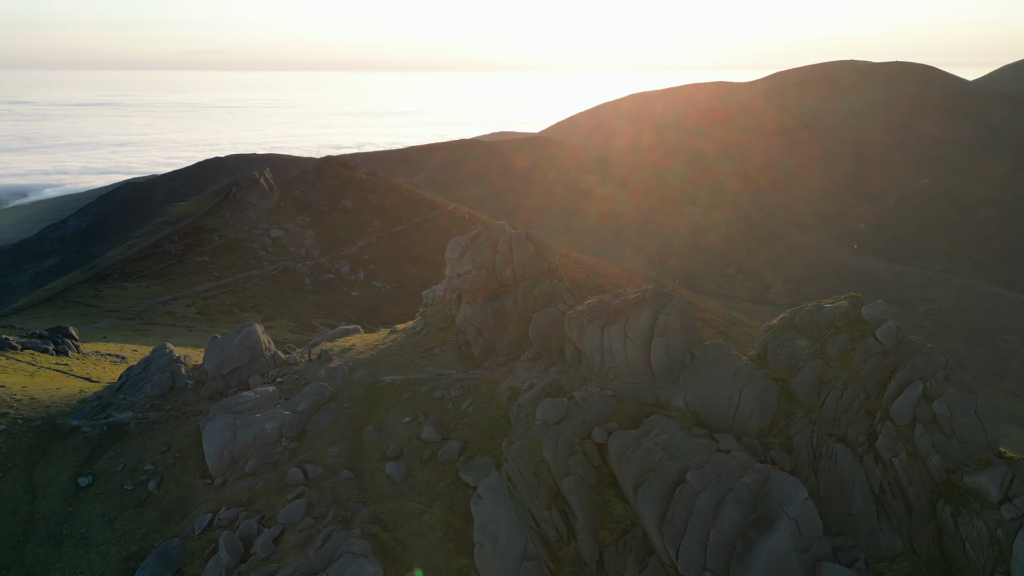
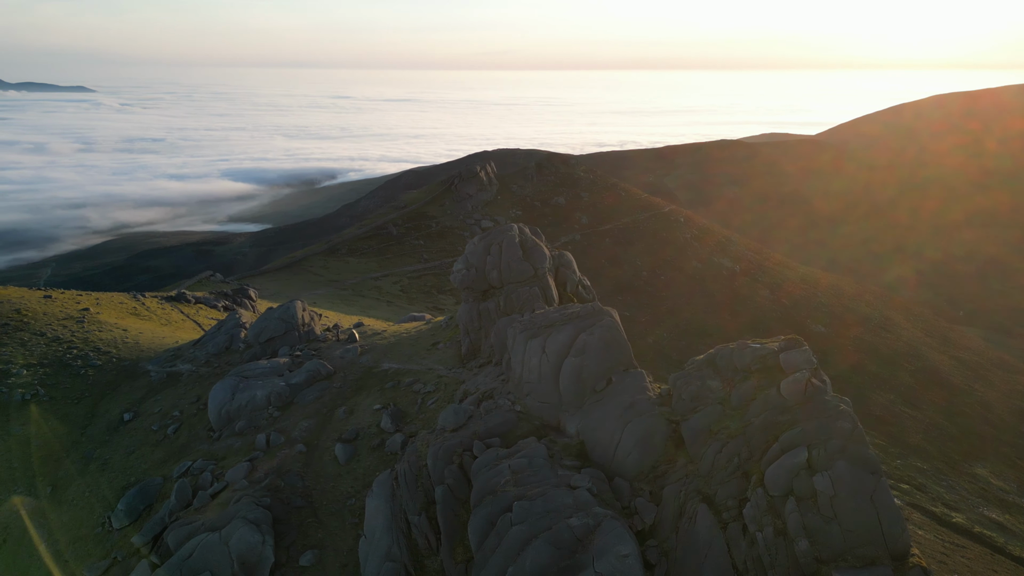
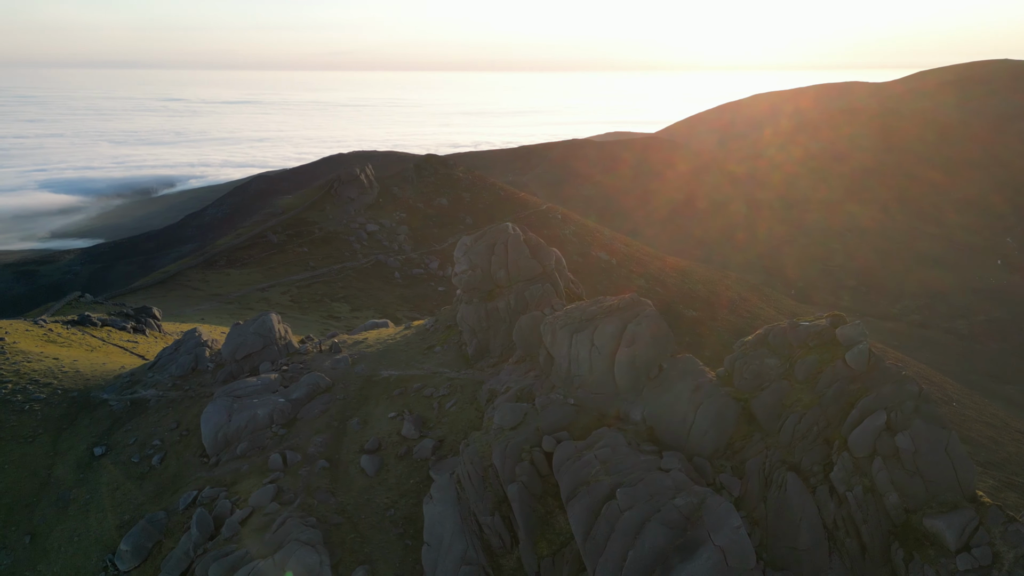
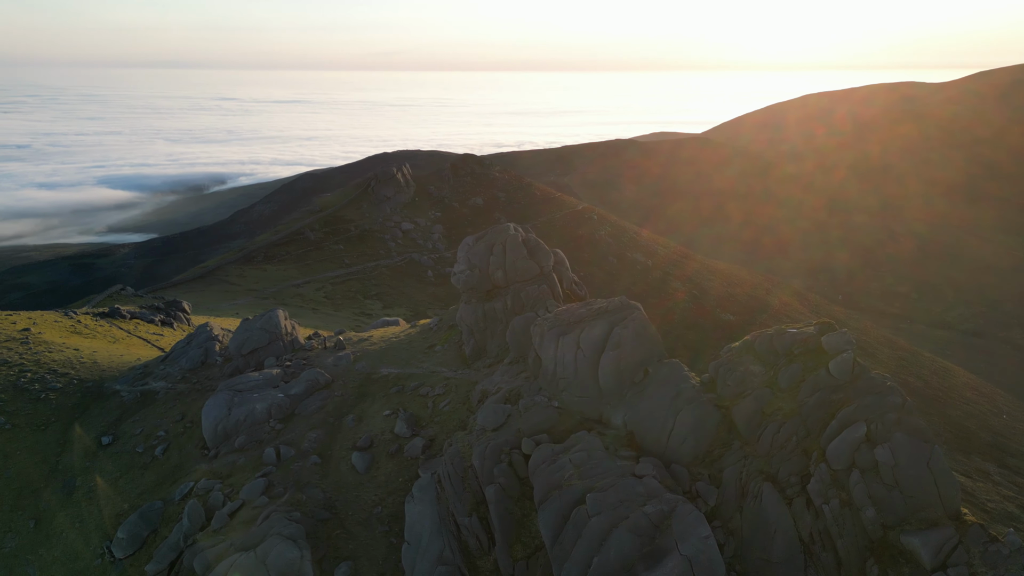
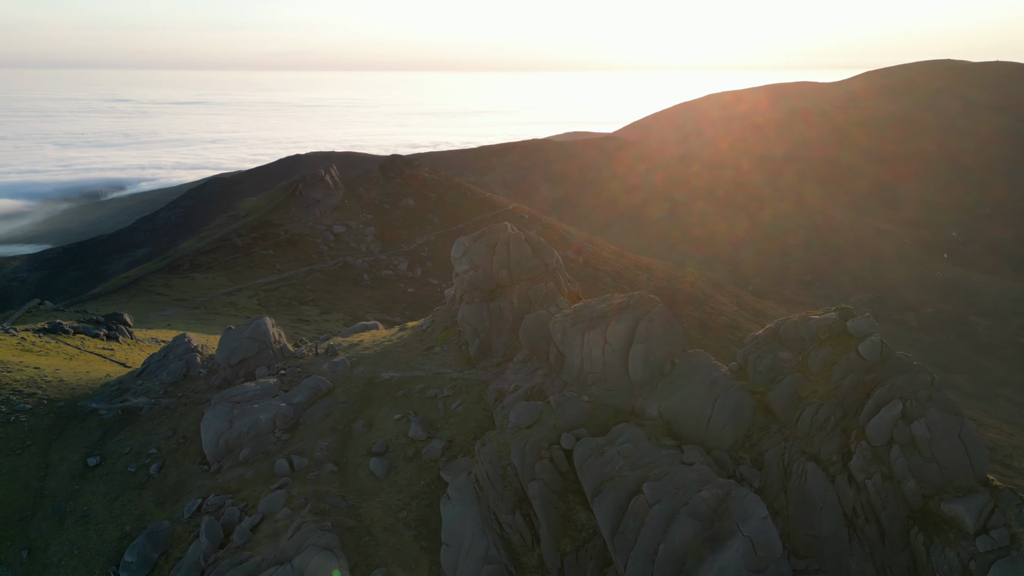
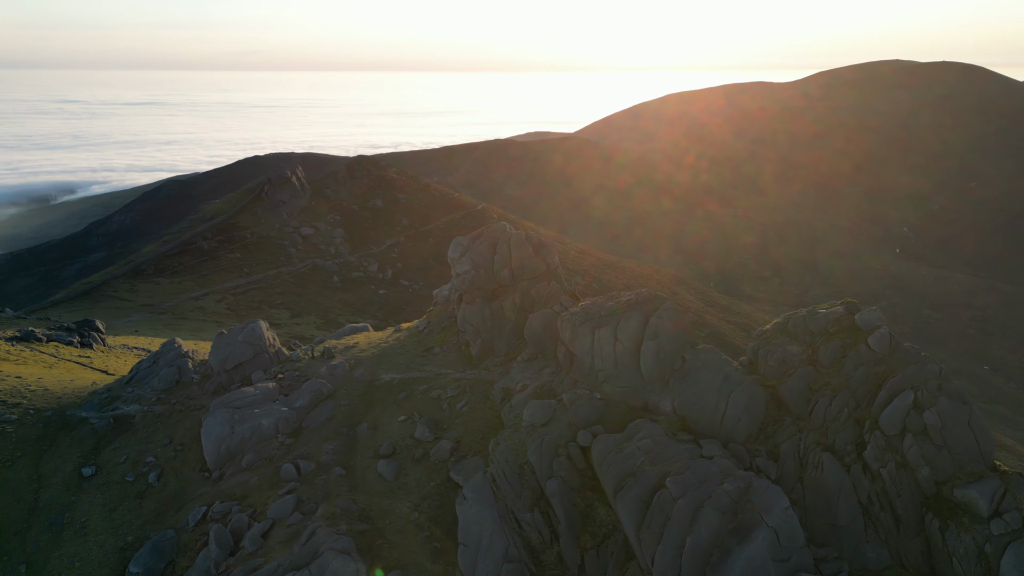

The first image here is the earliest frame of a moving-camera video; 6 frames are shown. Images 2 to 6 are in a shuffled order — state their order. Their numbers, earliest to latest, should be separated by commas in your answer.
6, 5, 3, 4, 2
